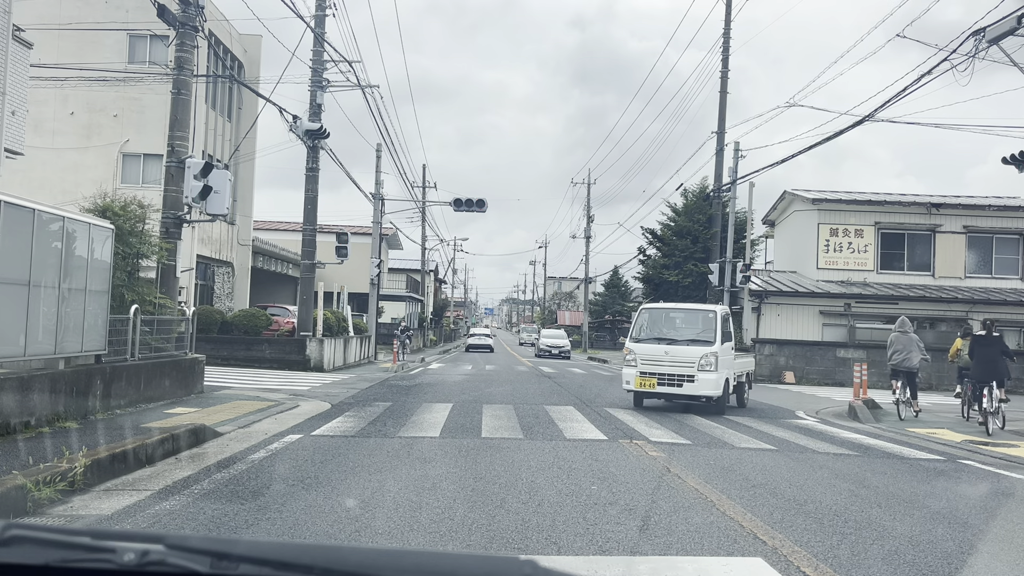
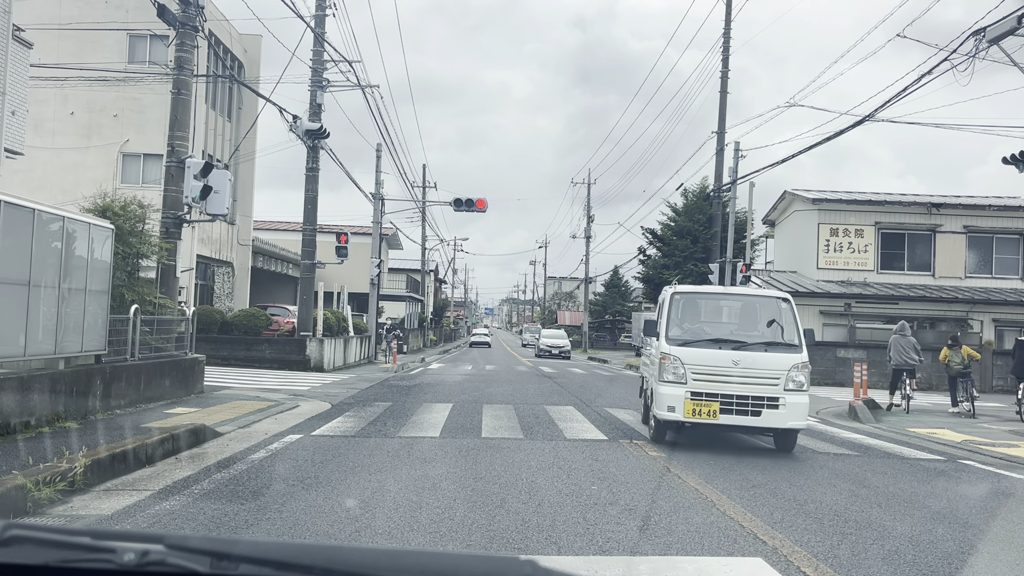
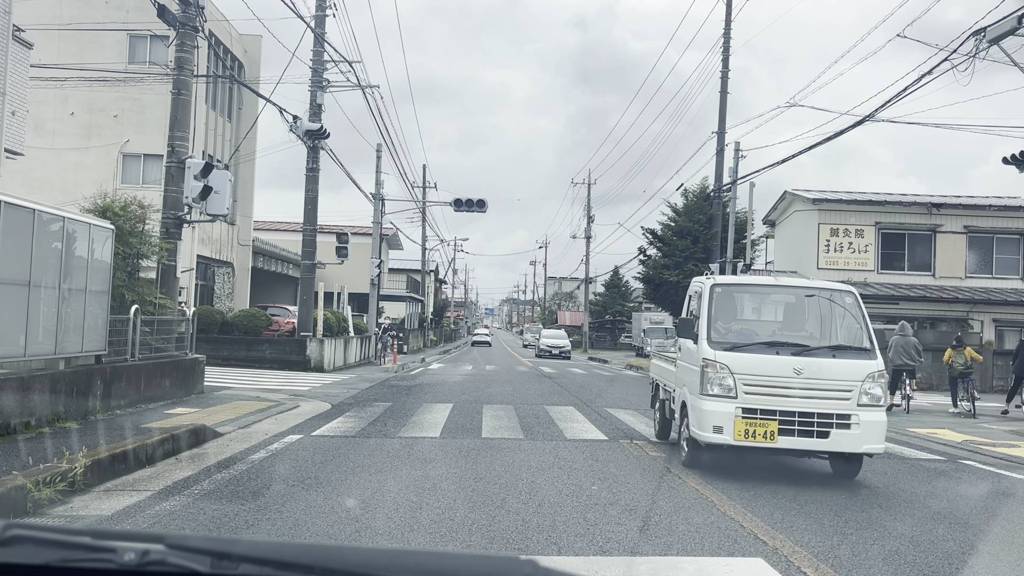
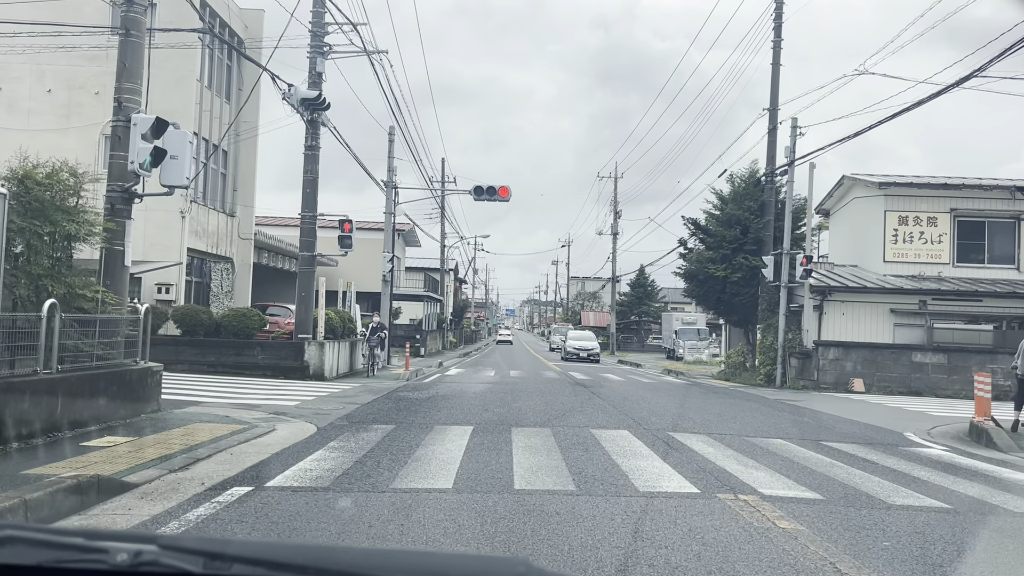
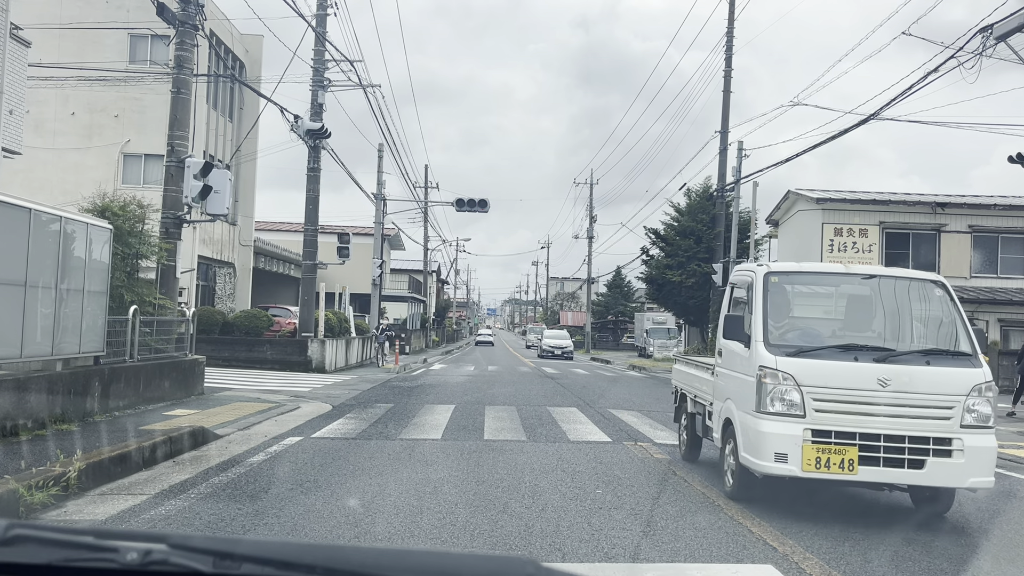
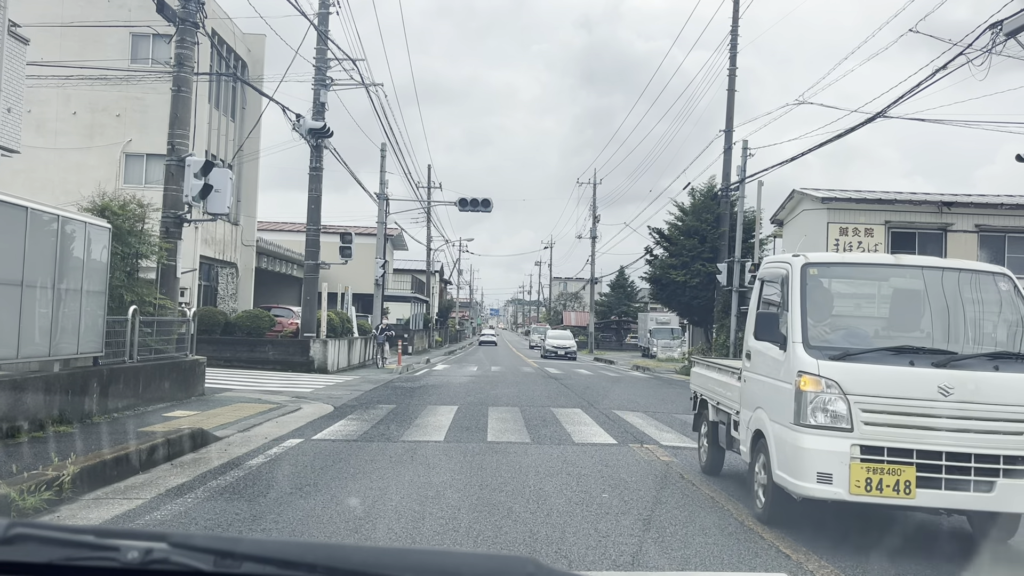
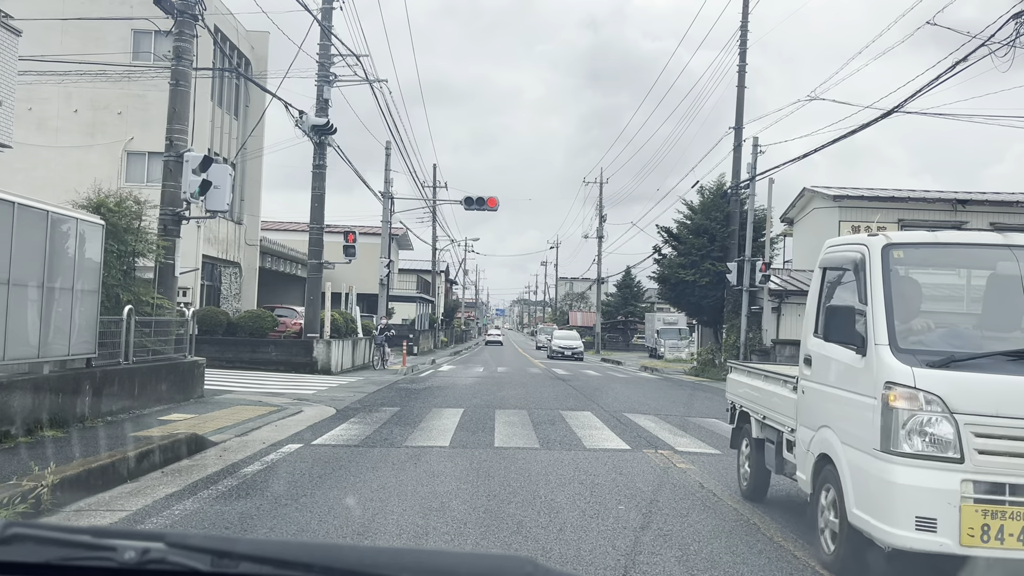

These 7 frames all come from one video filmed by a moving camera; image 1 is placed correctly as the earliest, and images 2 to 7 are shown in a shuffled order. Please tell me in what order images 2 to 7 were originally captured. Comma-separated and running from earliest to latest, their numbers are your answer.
2, 3, 5, 6, 7, 4
